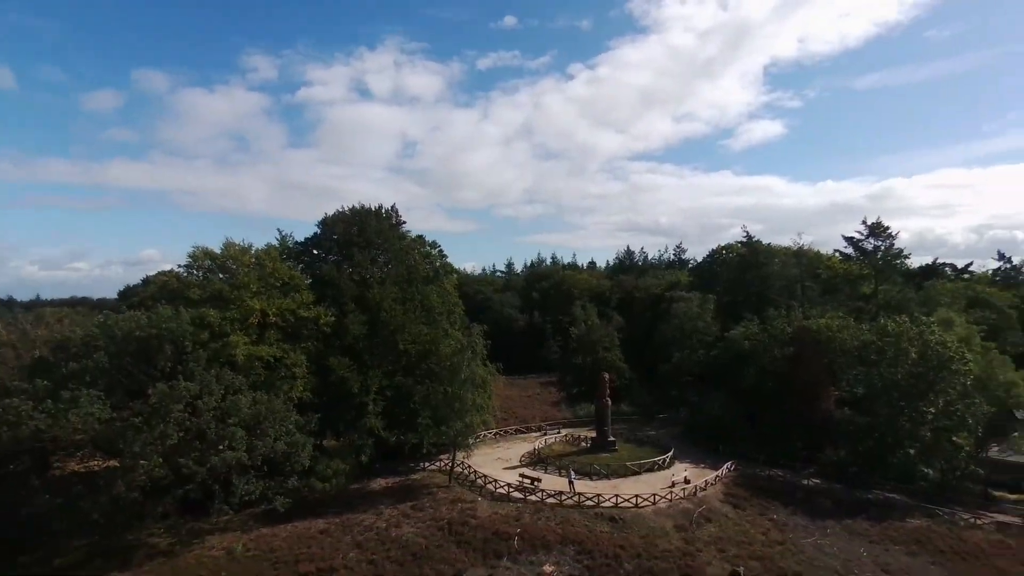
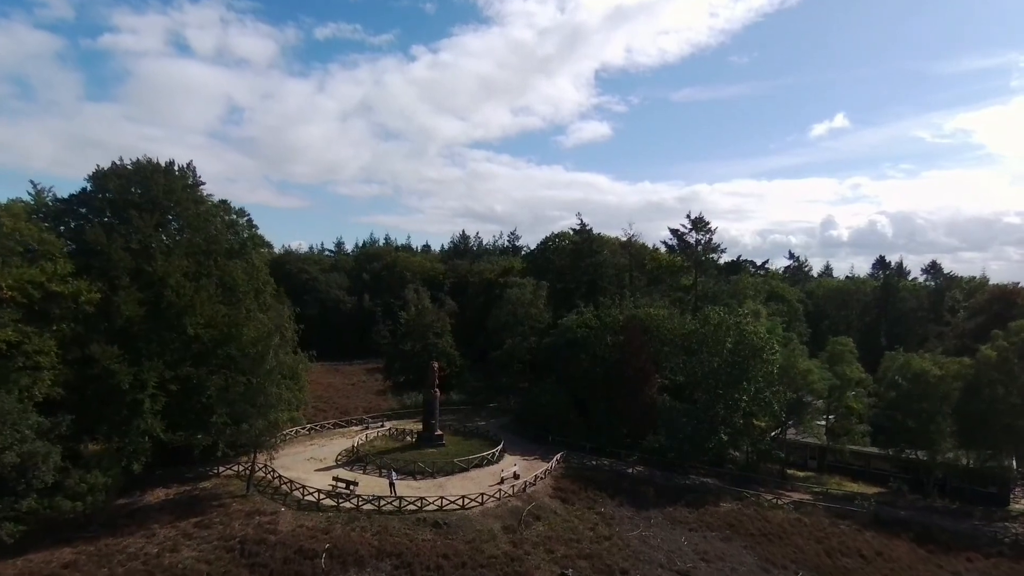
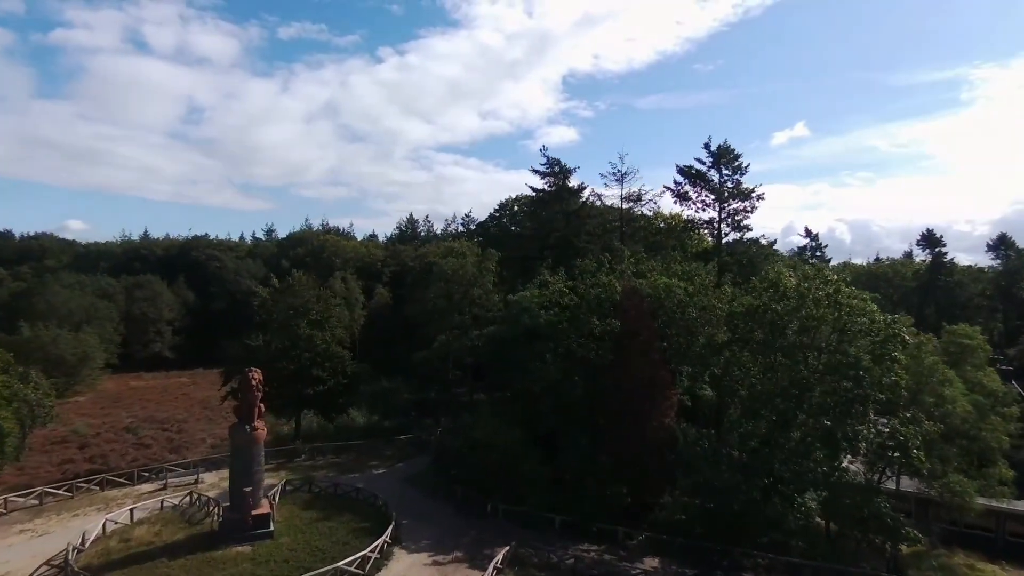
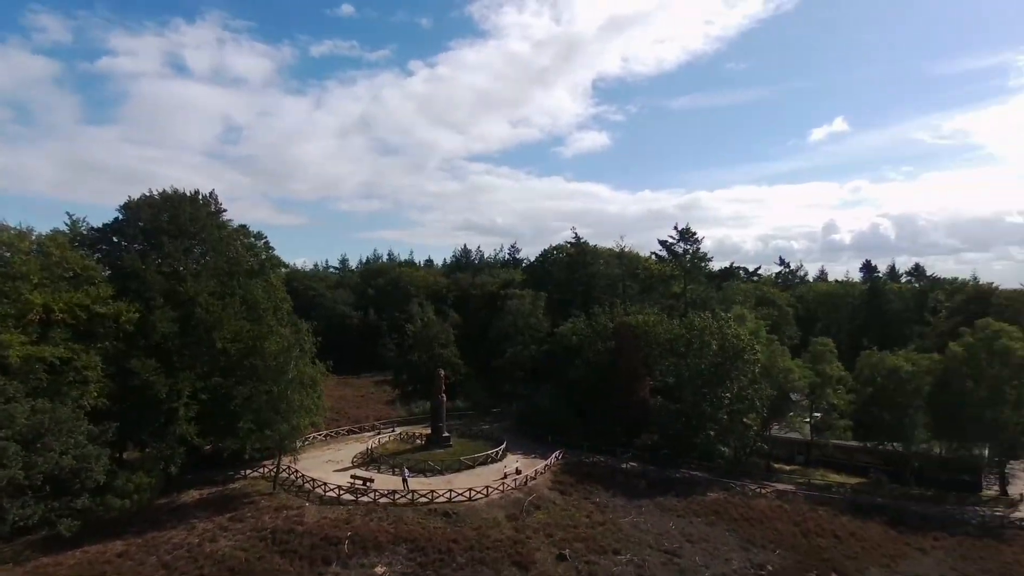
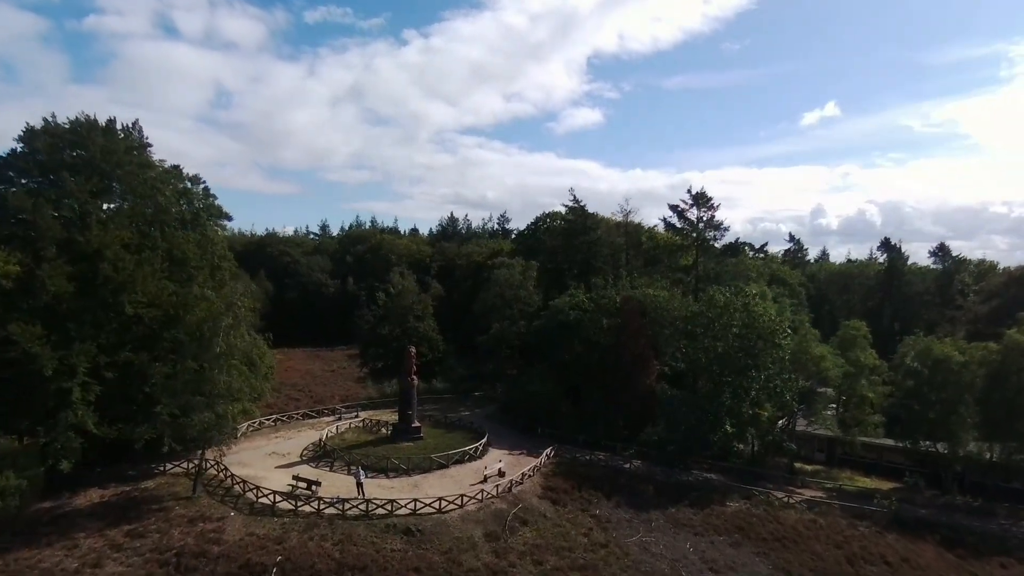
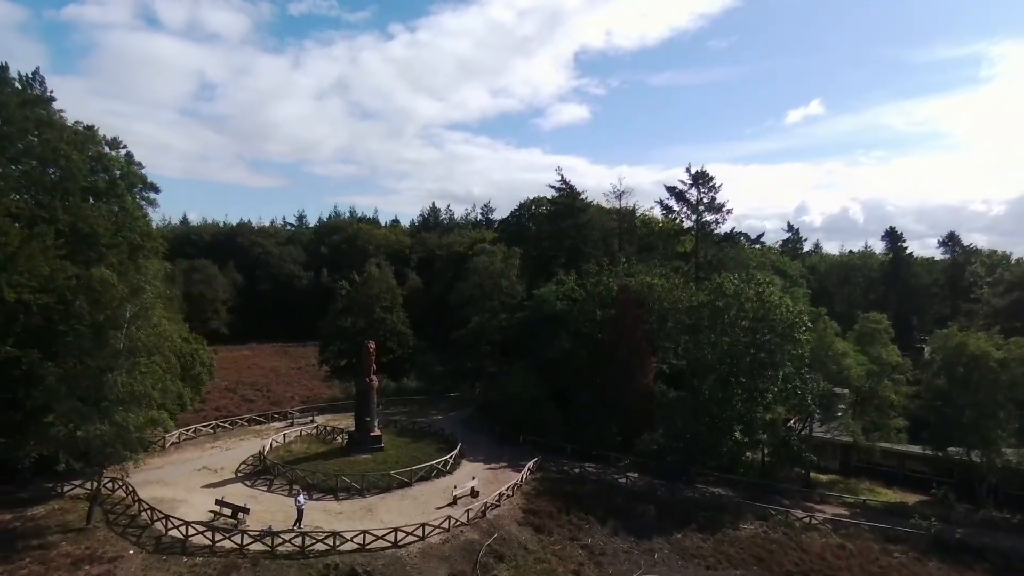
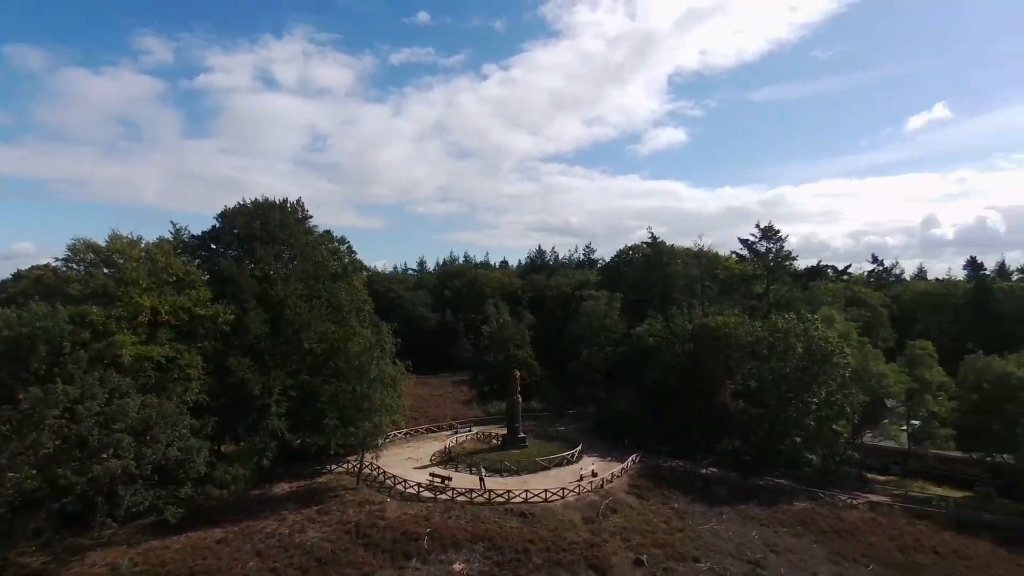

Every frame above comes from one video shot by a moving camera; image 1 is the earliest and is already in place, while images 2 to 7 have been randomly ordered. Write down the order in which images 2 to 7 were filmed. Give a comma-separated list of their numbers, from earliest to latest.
7, 4, 2, 5, 6, 3
